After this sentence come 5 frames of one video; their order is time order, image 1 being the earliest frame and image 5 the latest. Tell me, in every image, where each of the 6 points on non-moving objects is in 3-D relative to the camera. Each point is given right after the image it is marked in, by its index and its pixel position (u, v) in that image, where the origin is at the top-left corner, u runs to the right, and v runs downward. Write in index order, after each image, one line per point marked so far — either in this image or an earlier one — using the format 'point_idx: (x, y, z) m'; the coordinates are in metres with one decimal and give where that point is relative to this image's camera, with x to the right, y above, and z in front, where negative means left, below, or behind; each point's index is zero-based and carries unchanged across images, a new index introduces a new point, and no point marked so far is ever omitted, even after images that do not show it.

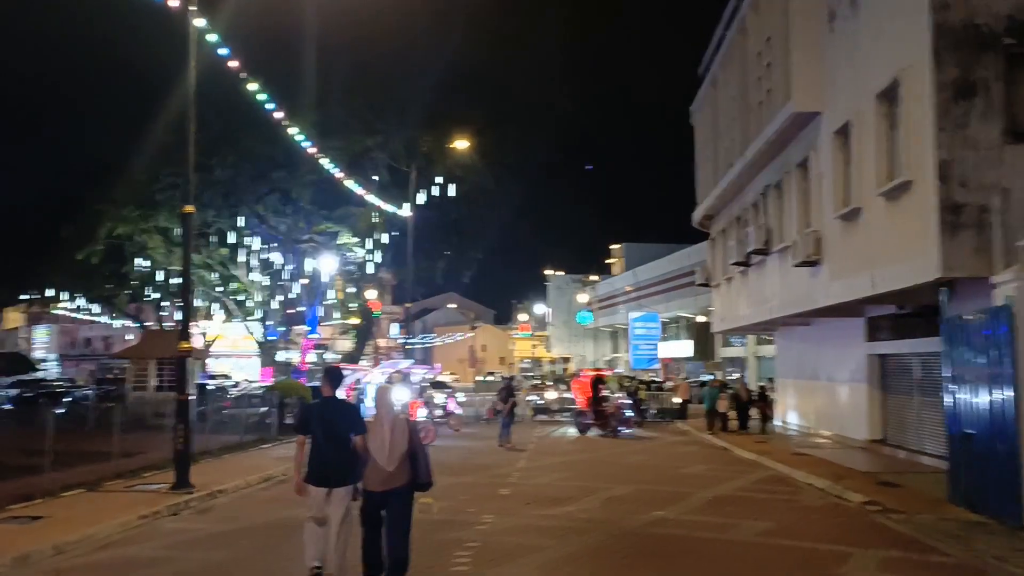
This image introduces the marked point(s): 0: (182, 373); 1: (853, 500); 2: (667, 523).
0: (-4.8, -1.3, +13.3) m
1: (+4.9, -3.0, +12.9) m
2: (+1.8, -2.8, +10.7) m
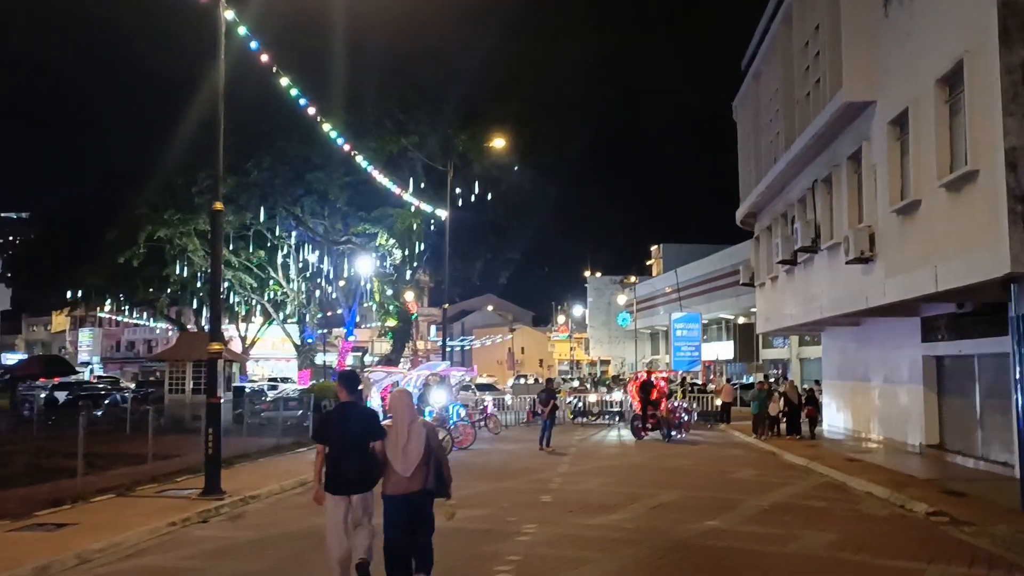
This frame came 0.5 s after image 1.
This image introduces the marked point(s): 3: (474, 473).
0: (-4.3, -1.3, +12.9) m
1: (+5.4, -3.0, +12.2) m
2: (+2.3, -2.7, +10.1) m
3: (-0.7, -3.4, +16.7) m
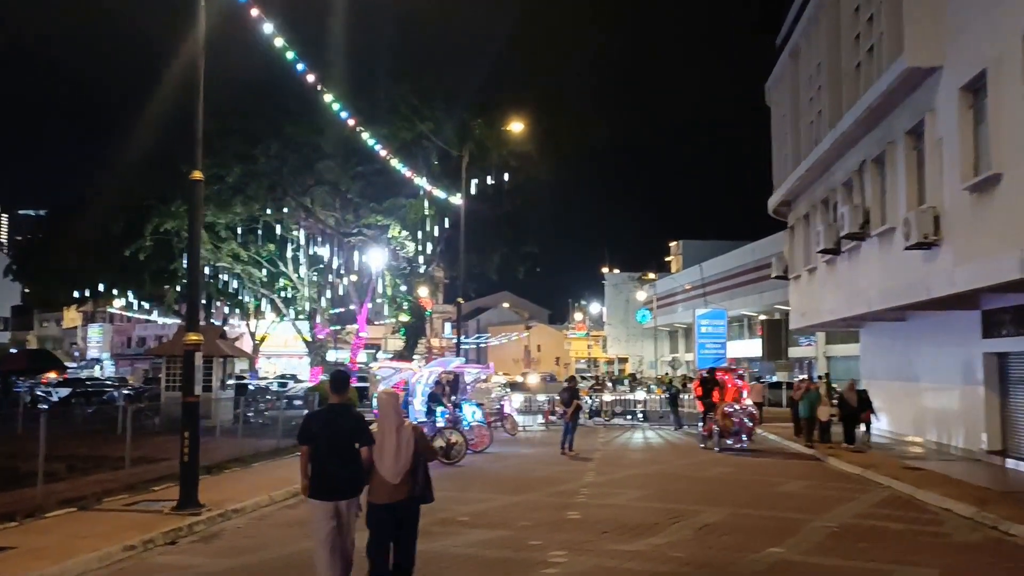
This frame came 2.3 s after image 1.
0: (-4.0, -1.0, +11.2) m
1: (+5.7, -2.8, +10.3) m
2: (+2.5, -2.5, +8.2) m
3: (-0.4, -3.2, +14.9) m
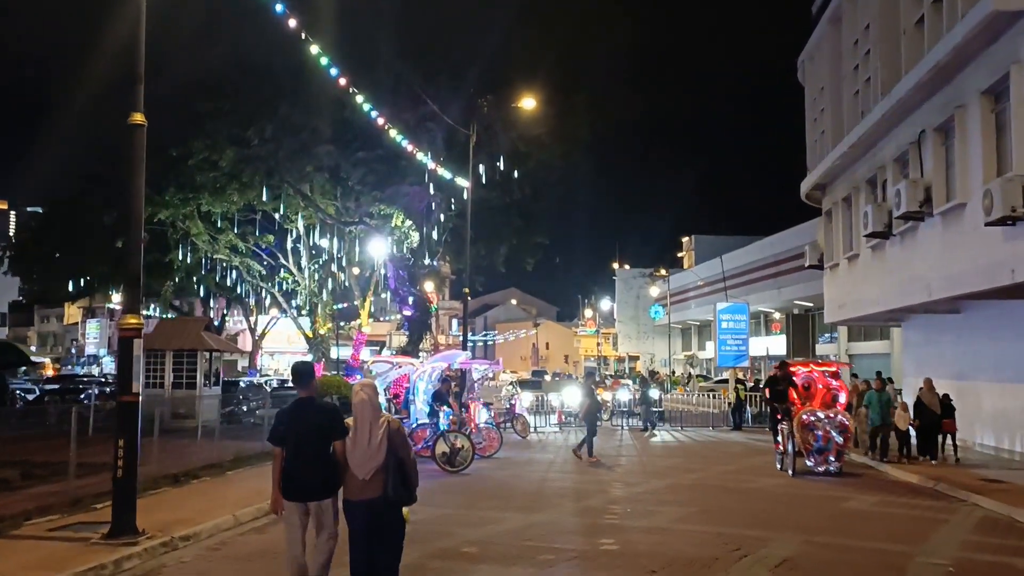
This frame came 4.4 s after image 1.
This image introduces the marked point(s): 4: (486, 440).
0: (-3.8, -0.8, +9.0) m
1: (+5.9, -2.5, +8.0) m
2: (+2.7, -2.3, +5.9) m
3: (-0.1, -2.9, +12.7) m
4: (-0.6, -3.3, +19.5) m
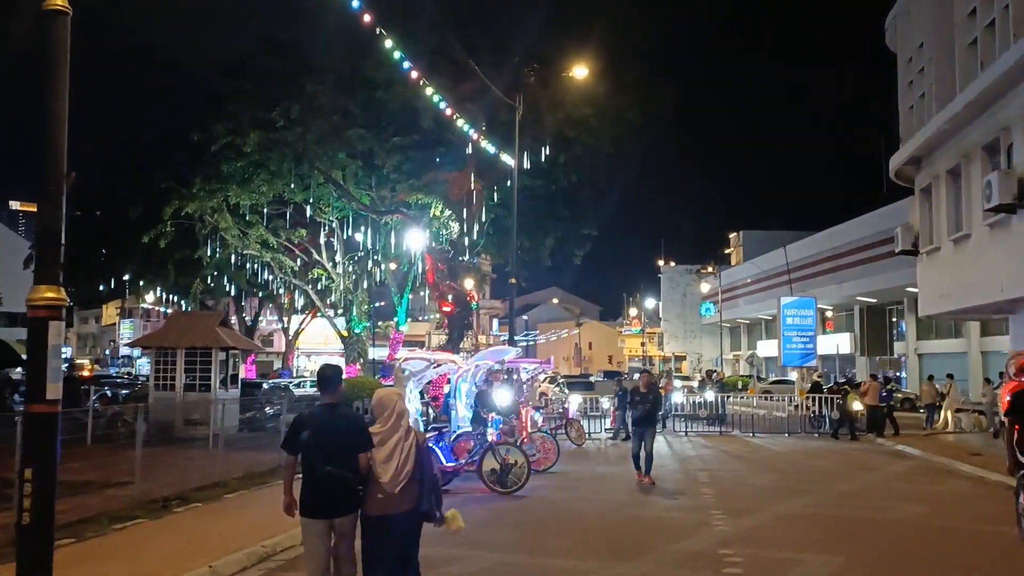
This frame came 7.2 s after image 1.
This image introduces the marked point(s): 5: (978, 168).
0: (-3.2, -0.5, +6.2) m
1: (+6.4, -2.2, +4.8) m
2: (+3.2, -1.9, +2.9) m
3: (+0.6, -2.6, +9.7) m
4: (+0.5, -3.0, +16.6) m
5: (+9.9, +2.6, +19.2) m
